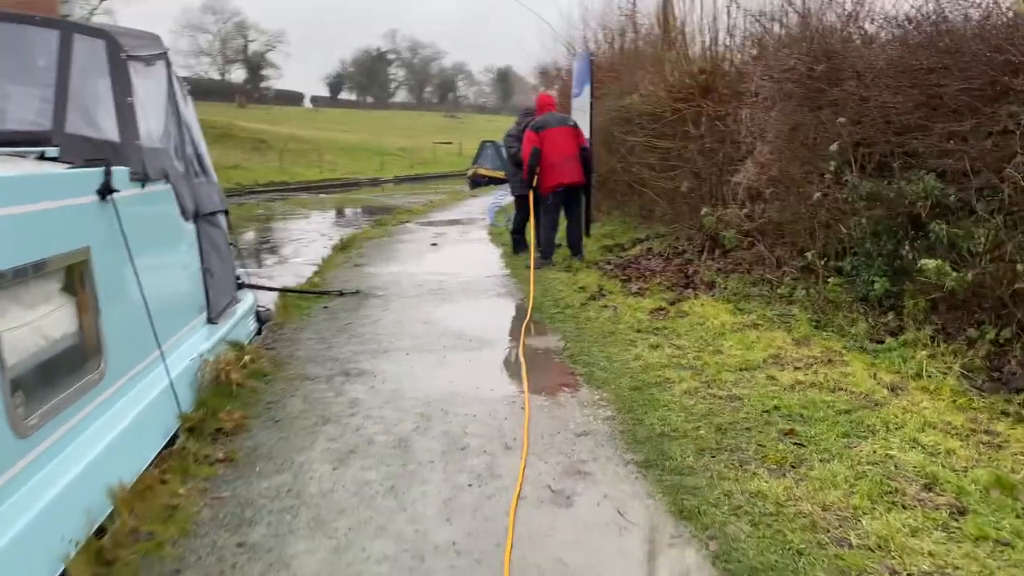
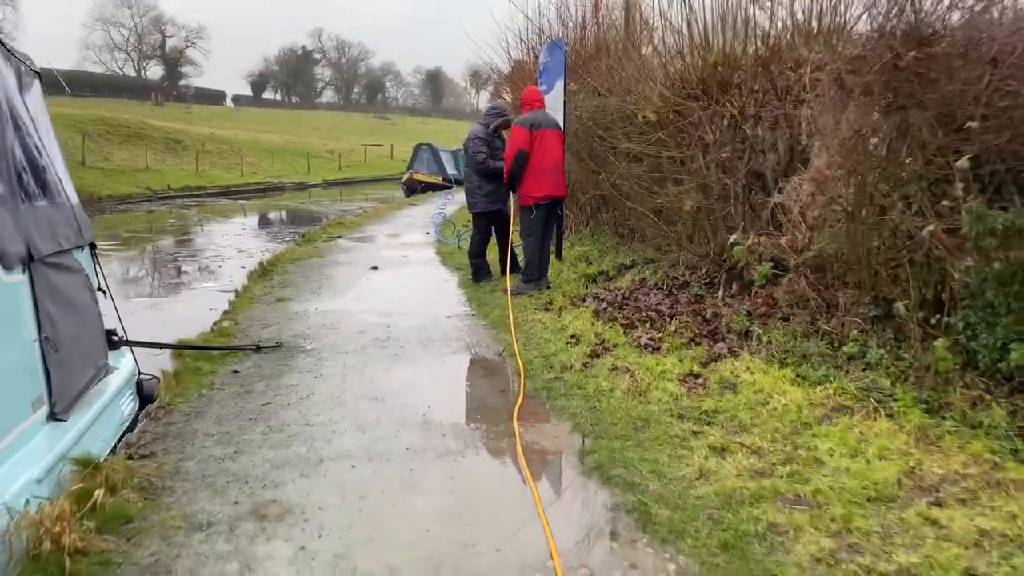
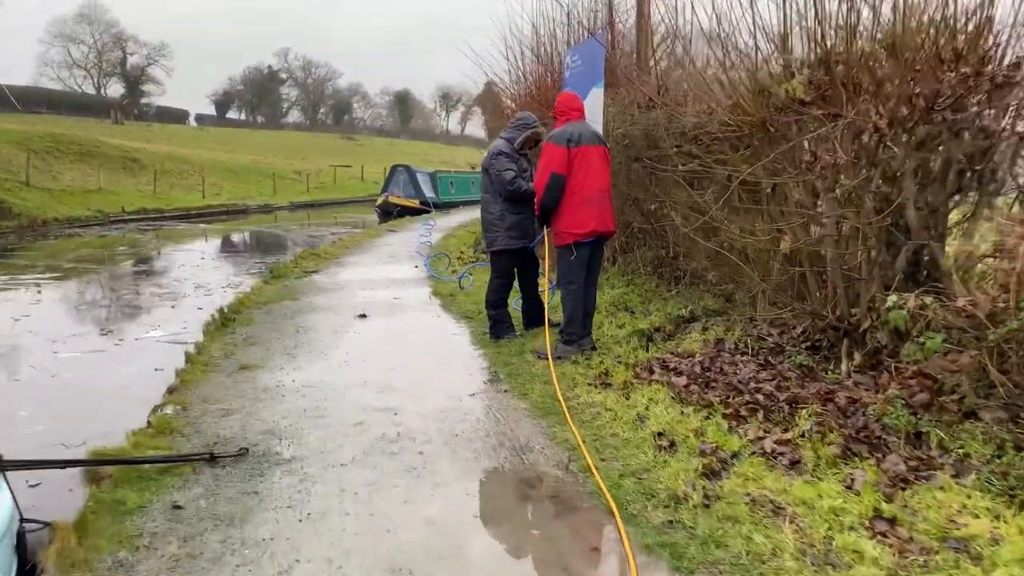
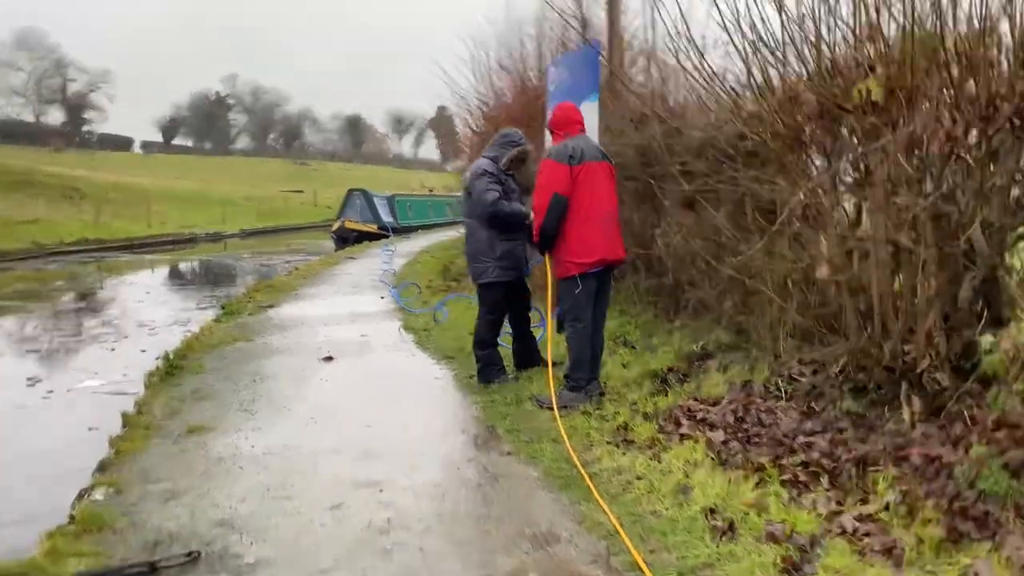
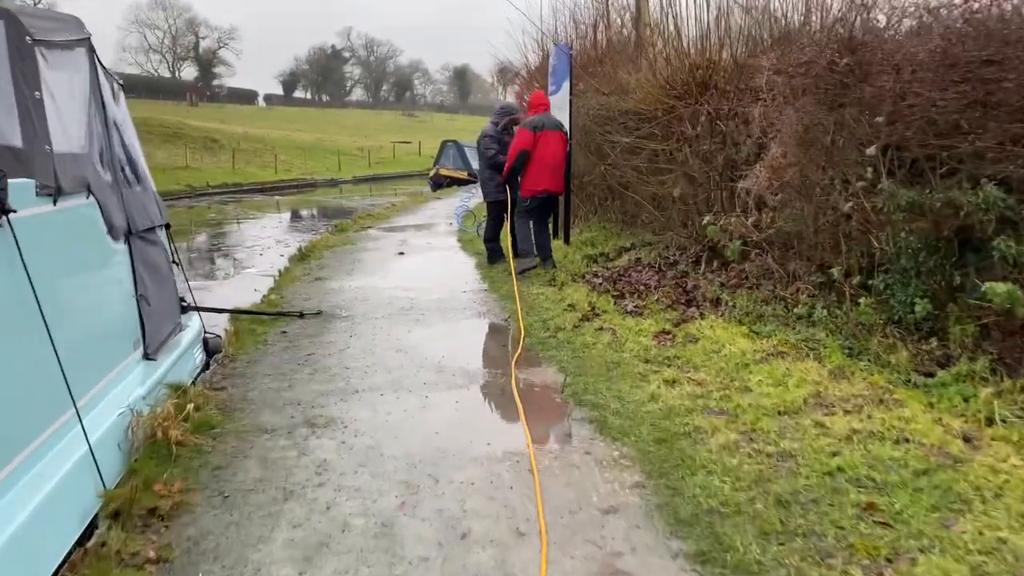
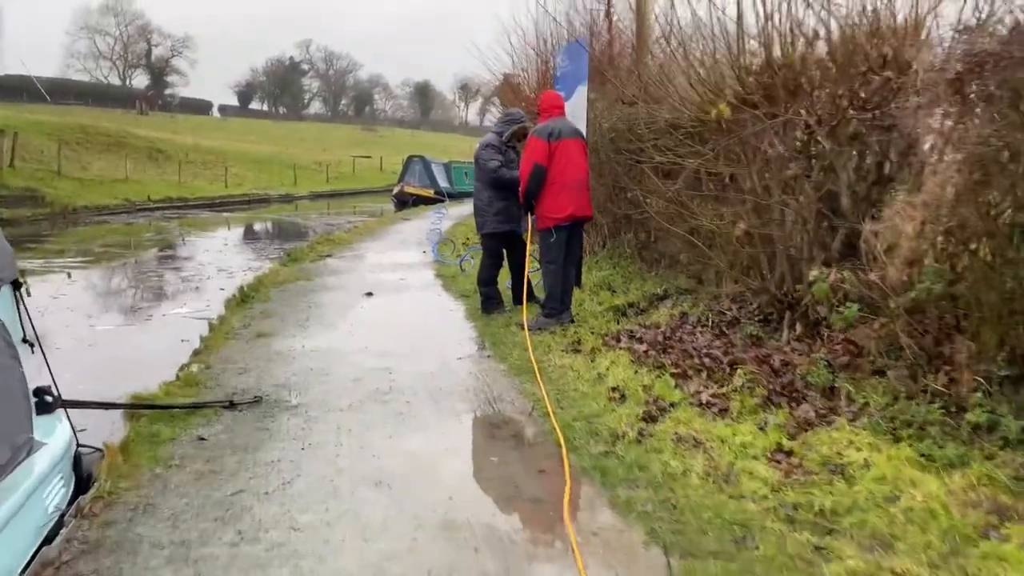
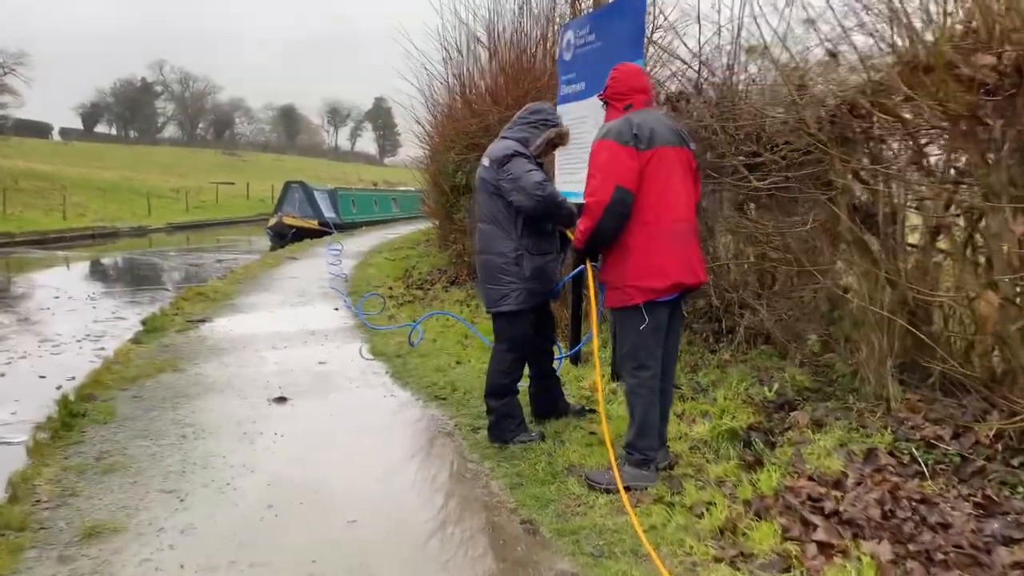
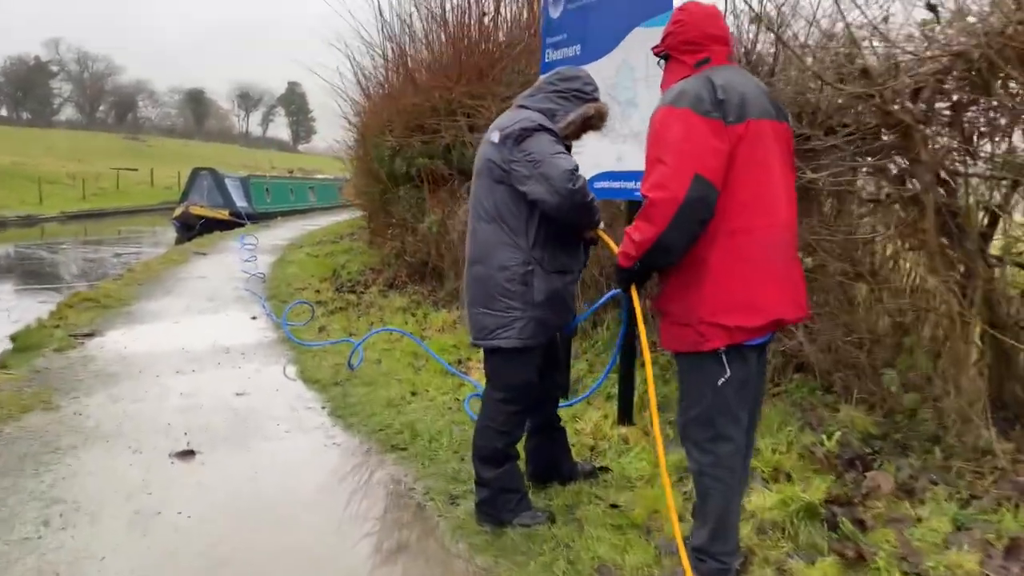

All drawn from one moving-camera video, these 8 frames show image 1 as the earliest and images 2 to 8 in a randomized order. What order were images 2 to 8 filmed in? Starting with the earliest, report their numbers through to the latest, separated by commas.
5, 2, 6, 3, 4, 7, 8
